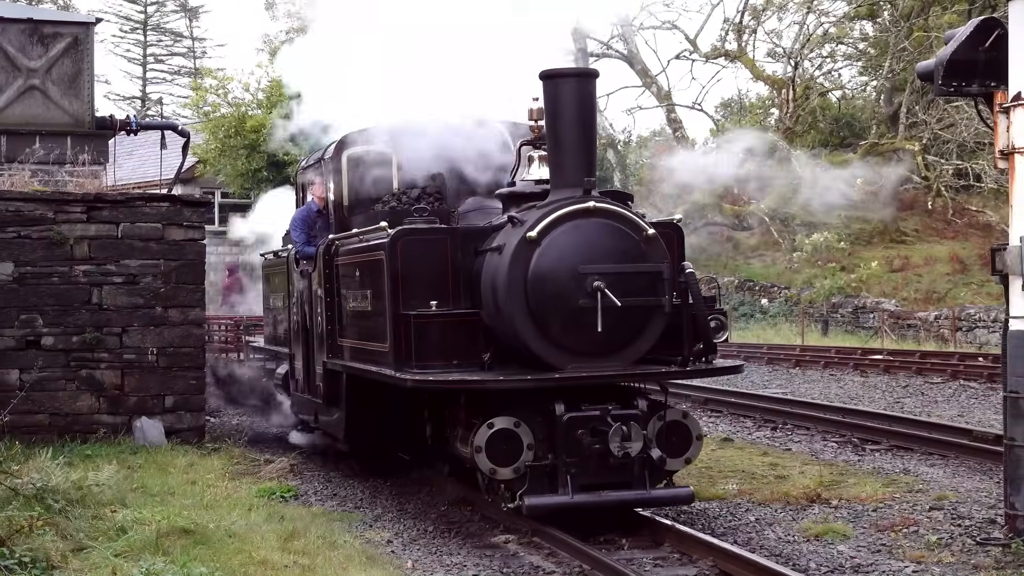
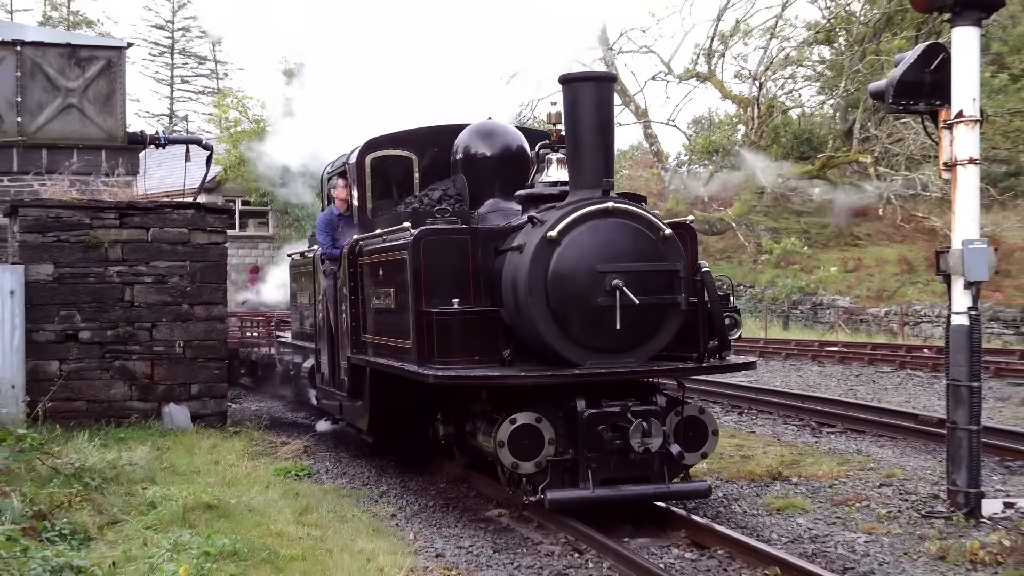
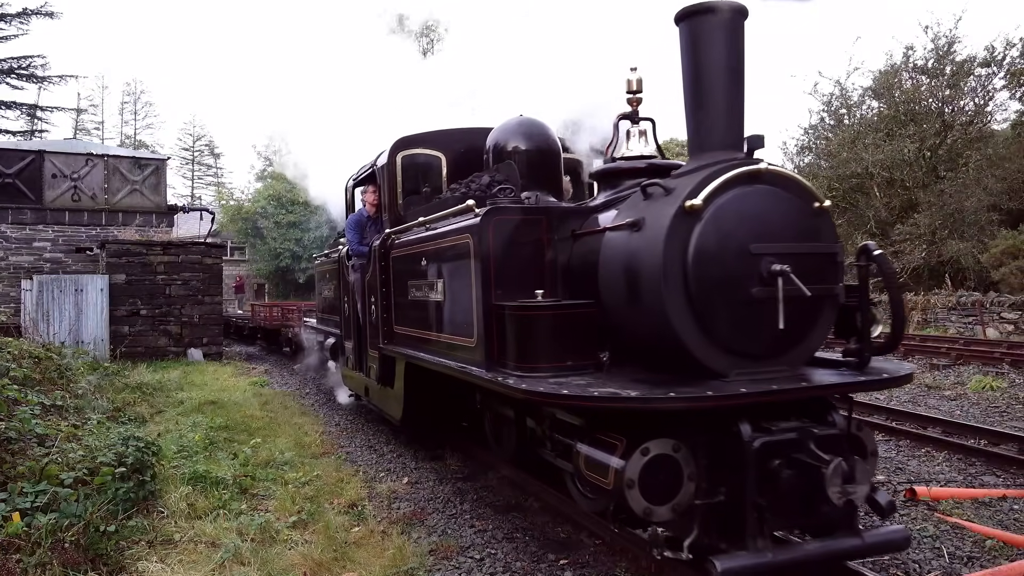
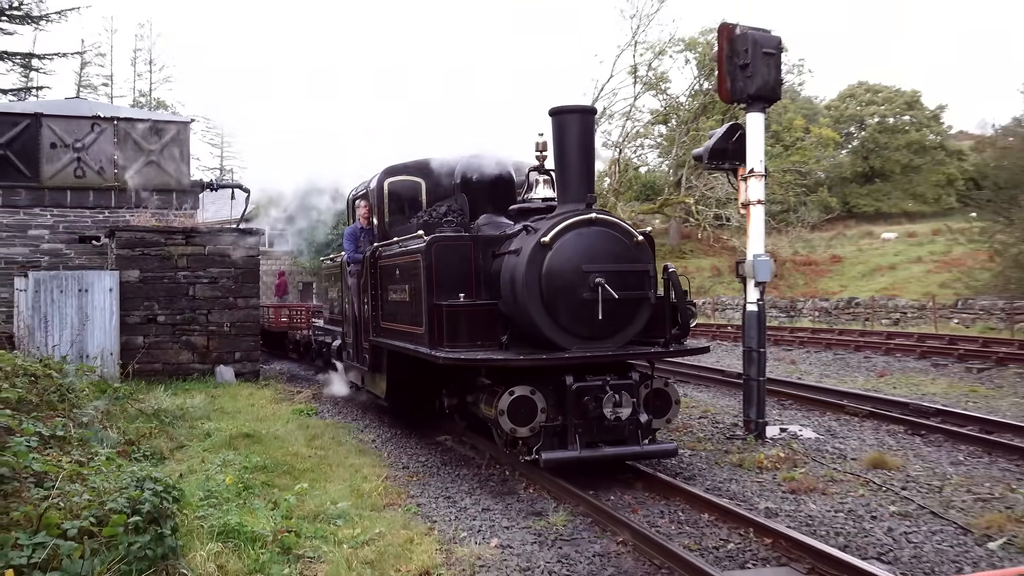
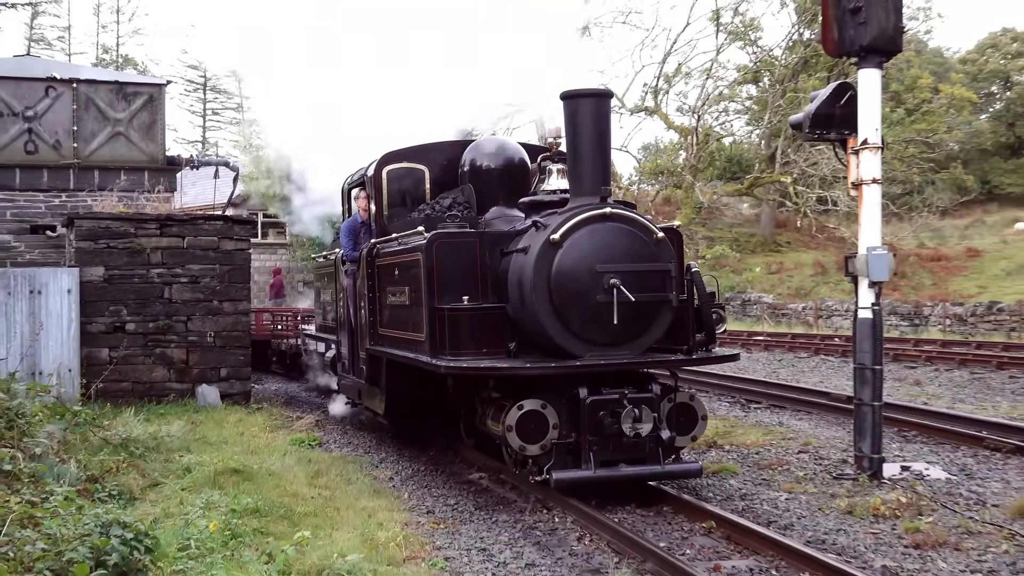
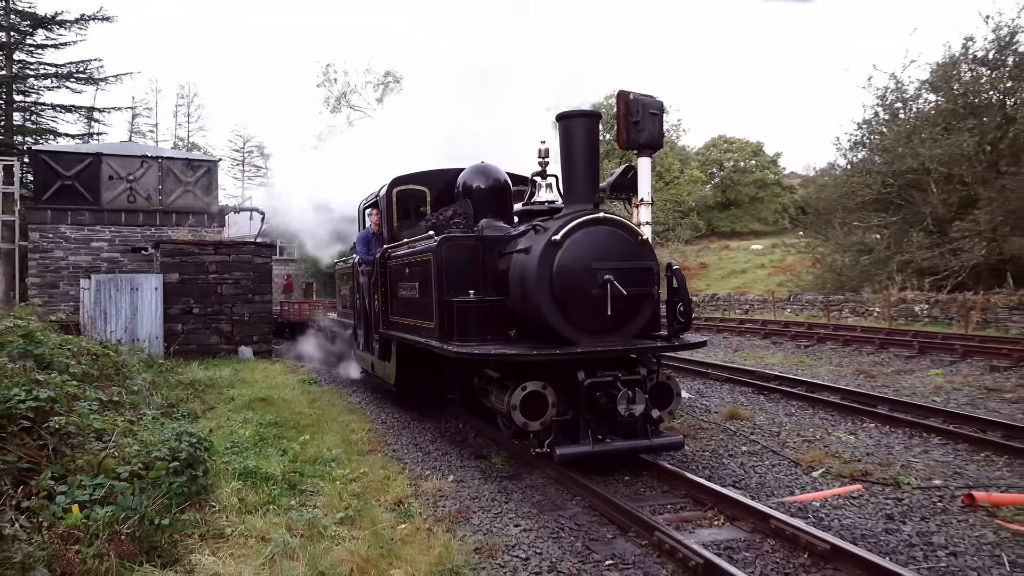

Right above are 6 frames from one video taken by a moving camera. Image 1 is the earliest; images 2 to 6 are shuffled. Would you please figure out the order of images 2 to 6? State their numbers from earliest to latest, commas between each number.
2, 5, 4, 6, 3
